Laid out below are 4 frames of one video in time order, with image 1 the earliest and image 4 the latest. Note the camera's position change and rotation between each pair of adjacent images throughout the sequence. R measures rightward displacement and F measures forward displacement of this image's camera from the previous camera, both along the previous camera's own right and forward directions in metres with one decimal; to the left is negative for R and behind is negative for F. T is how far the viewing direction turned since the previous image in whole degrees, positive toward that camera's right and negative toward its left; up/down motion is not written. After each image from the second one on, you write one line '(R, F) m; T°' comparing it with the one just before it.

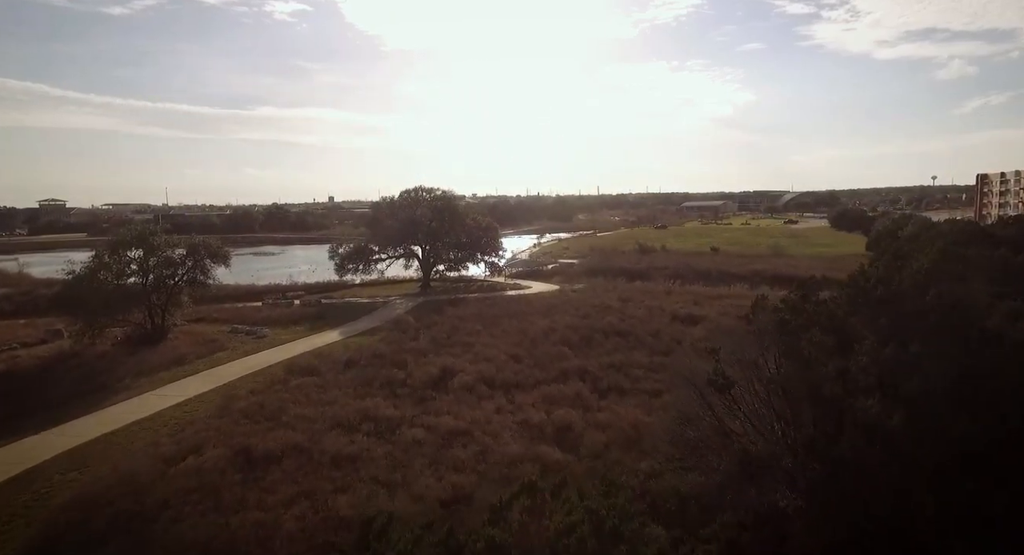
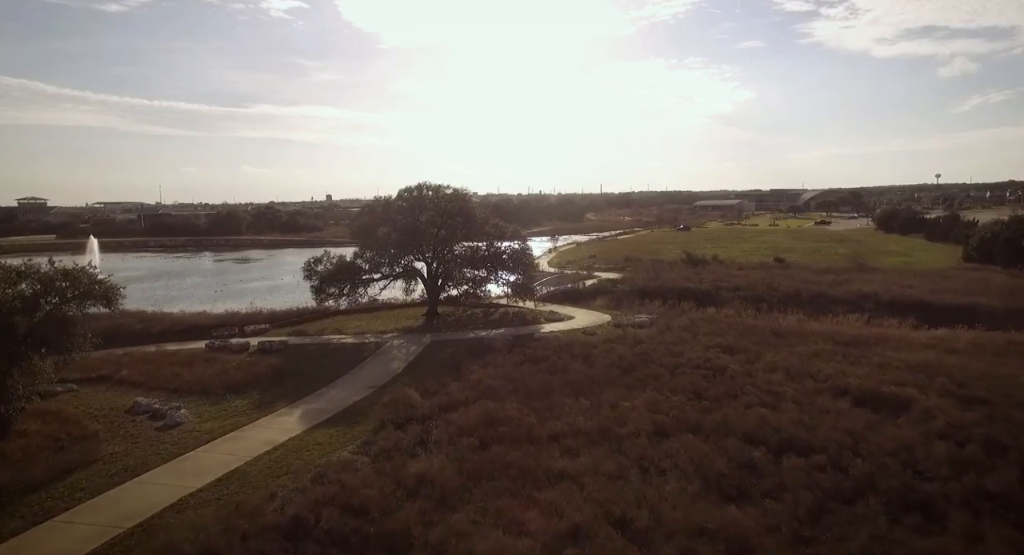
(-1.9, +11.1) m; 0°
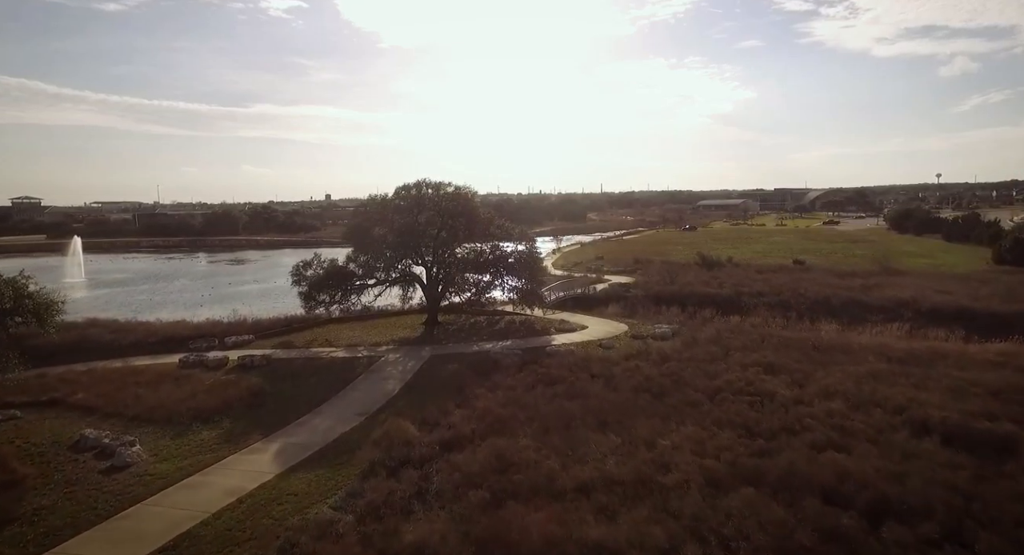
(-0.4, +2.9) m; 0°
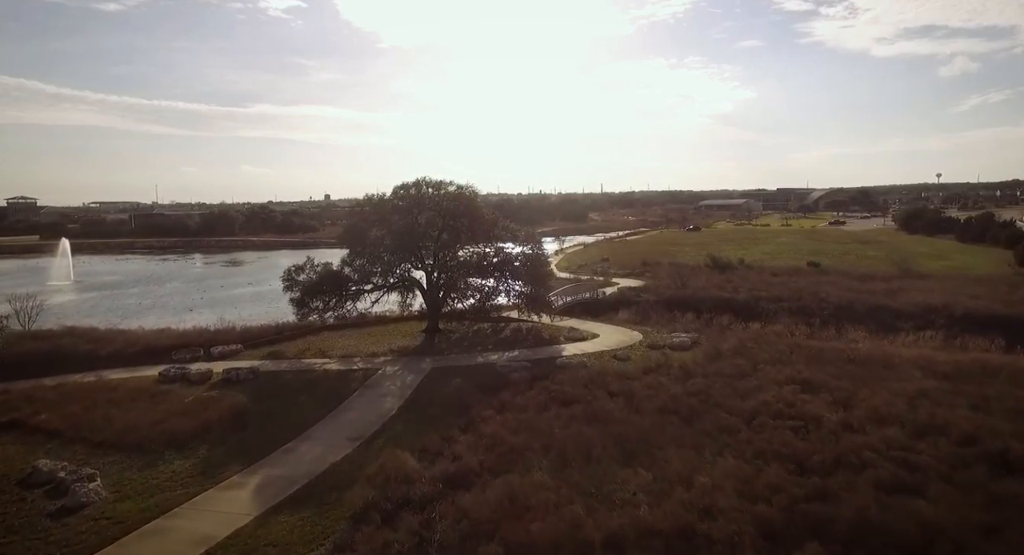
(-0.3, +2.0) m; 0°
